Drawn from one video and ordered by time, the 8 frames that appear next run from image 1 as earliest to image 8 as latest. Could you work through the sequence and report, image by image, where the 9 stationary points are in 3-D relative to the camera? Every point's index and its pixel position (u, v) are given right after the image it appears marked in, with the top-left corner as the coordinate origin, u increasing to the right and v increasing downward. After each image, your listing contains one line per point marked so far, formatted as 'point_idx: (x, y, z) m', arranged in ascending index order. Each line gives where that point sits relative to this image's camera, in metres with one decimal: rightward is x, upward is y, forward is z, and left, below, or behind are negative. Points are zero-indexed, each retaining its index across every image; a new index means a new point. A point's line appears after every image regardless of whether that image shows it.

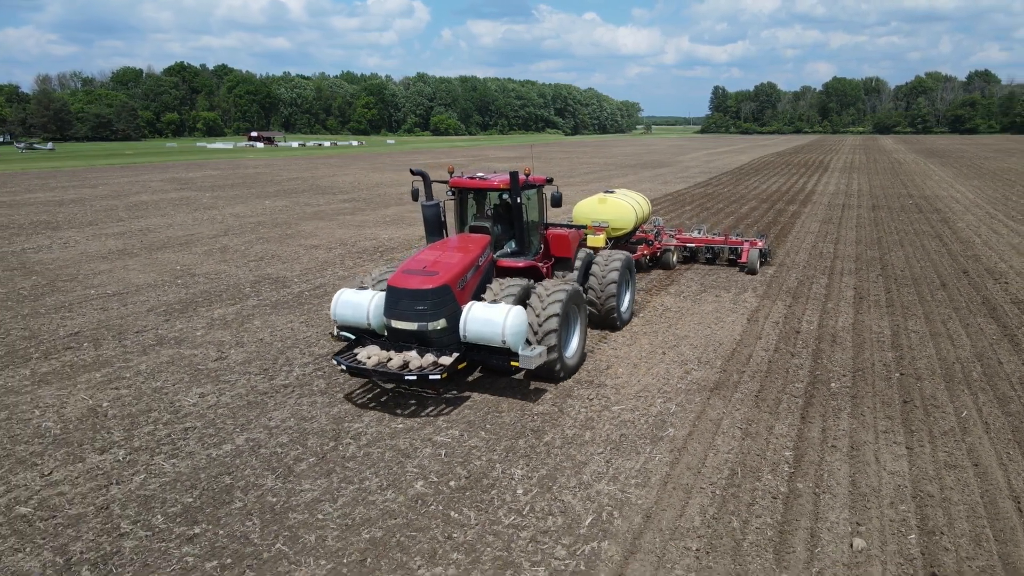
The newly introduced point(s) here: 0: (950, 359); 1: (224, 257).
0: (+4.7, -0.8, +7.9) m
1: (-5.4, +0.6, +13.6) m
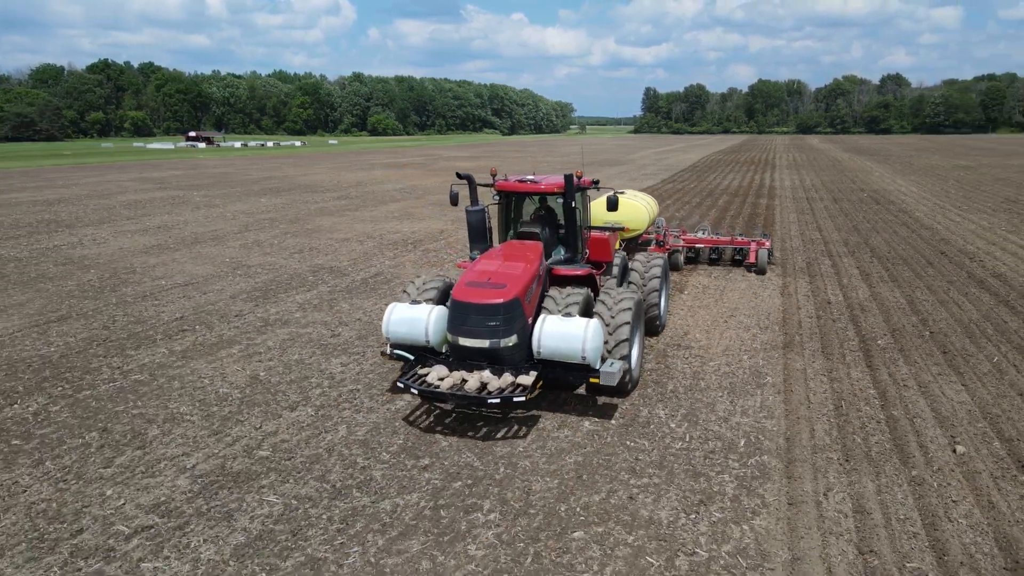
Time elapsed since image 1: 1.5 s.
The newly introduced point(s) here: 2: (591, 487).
0: (+5.8, -0.4, +9.4) m
1: (-4.8, +0.7, +14.2) m
2: (+0.6, -1.4, +5.2) m
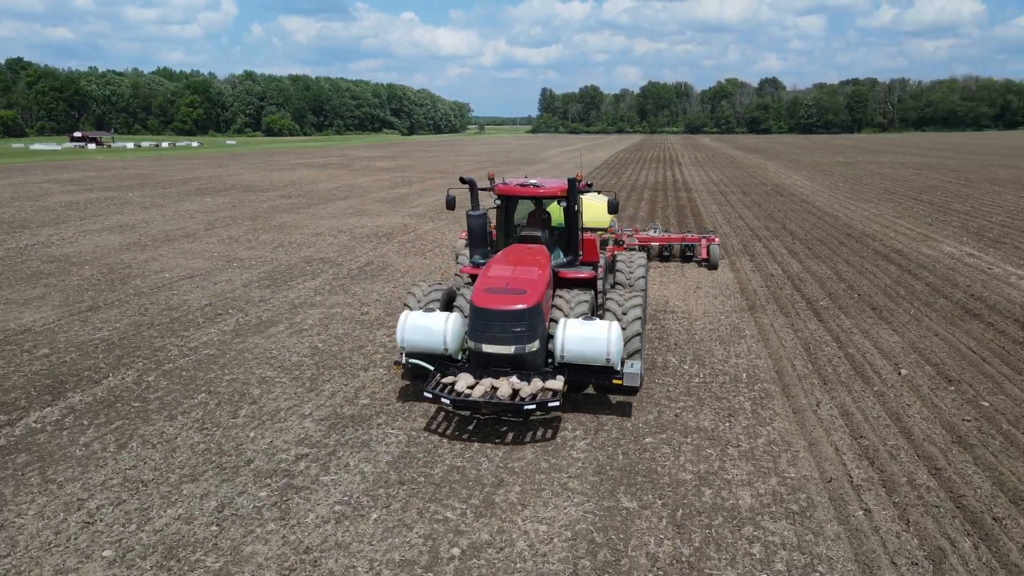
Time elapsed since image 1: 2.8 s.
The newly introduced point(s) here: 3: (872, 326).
0: (+5.8, 0.0, +11.5) m
1: (-5.4, +0.9, +14.8) m
2: (+1.2, -1.1, +6.7) m
3: (+4.5, -0.5, +9.2) m
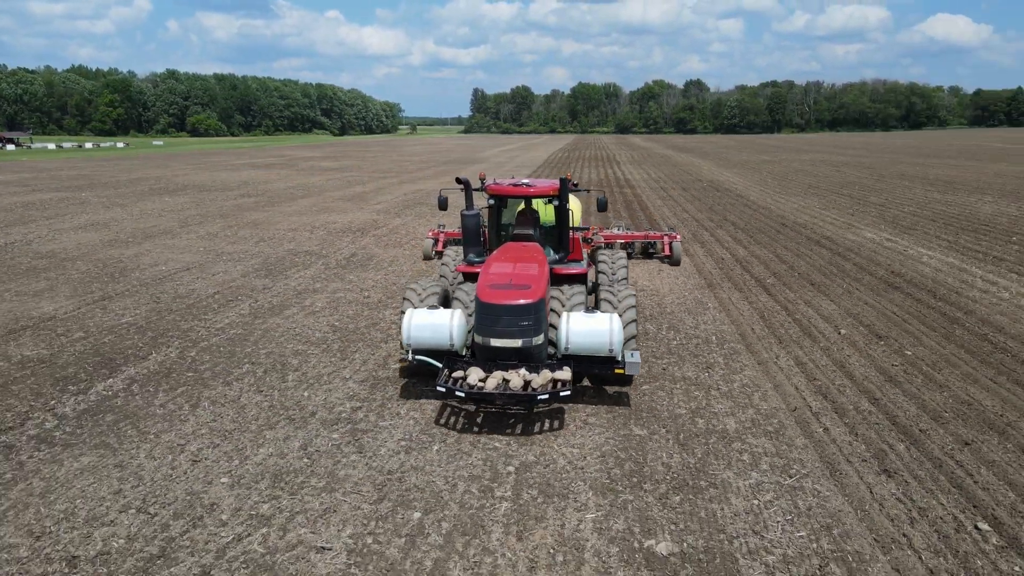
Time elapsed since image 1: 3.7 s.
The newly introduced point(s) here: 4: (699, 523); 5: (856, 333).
0: (+5.4, +0.4, +13.1) m
1: (-6.0, +1.0, +15.4) m
2: (+1.3, -0.8, +7.9) m
3: (+4.4, -0.1, +10.7) m
4: (+1.2, -1.6, +4.9) m
5: (+4.2, -0.5, +9.0) m
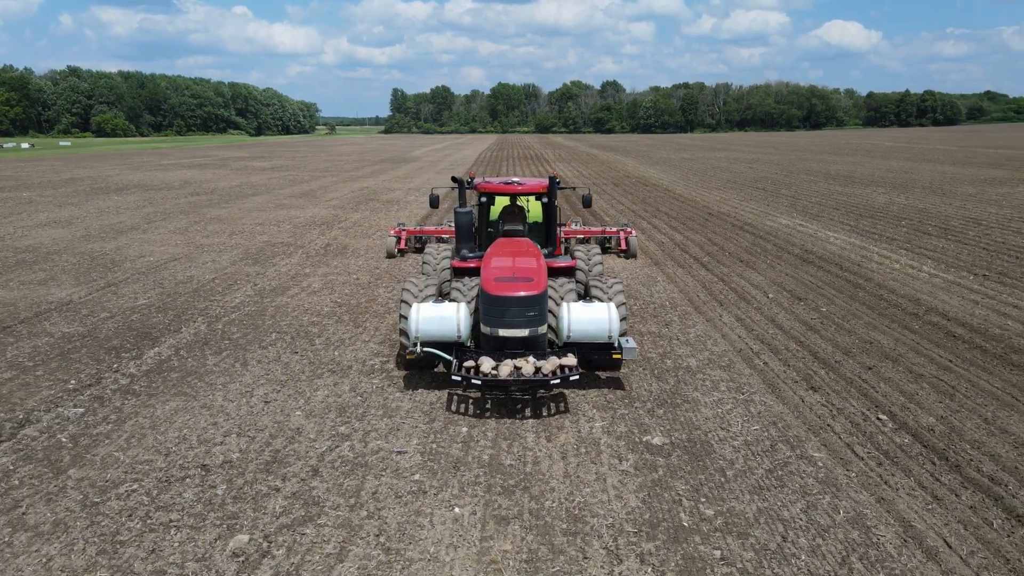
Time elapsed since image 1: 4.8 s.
0: (+4.7, +0.8, +15.1) m
1: (-6.9, +1.2, +16.1) m
2: (+1.2, -0.5, +9.4) m
3: (+3.9, +0.3, +12.6) m
4: (+1.5, -1.2, +6.4) m
5: (+4.0, -0.1, +10.8) m
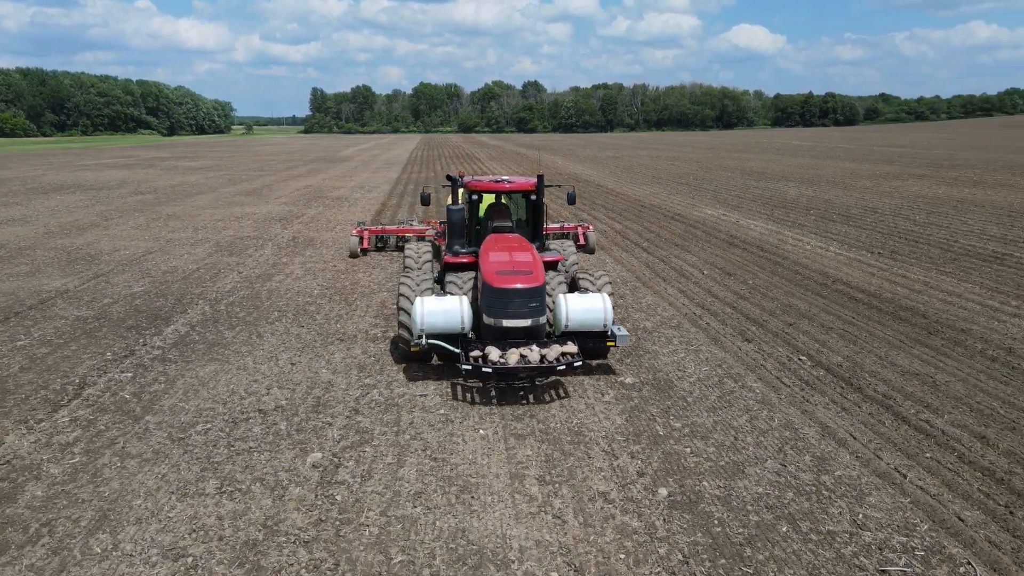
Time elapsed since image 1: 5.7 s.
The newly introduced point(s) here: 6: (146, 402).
0: (+3.7, +1.2, +16.8) m
1: (-8.0, +1.3, +16.6) m
2: (+0.8, -0.2, +10.8) m
3: (+3.2, +0.7, +14.2) m
4: (+1.4, -0.9, +7.9) m
5: (+3.4, +0.3, +12.5) m
6: (-3.4, -1.0, +6.7) m
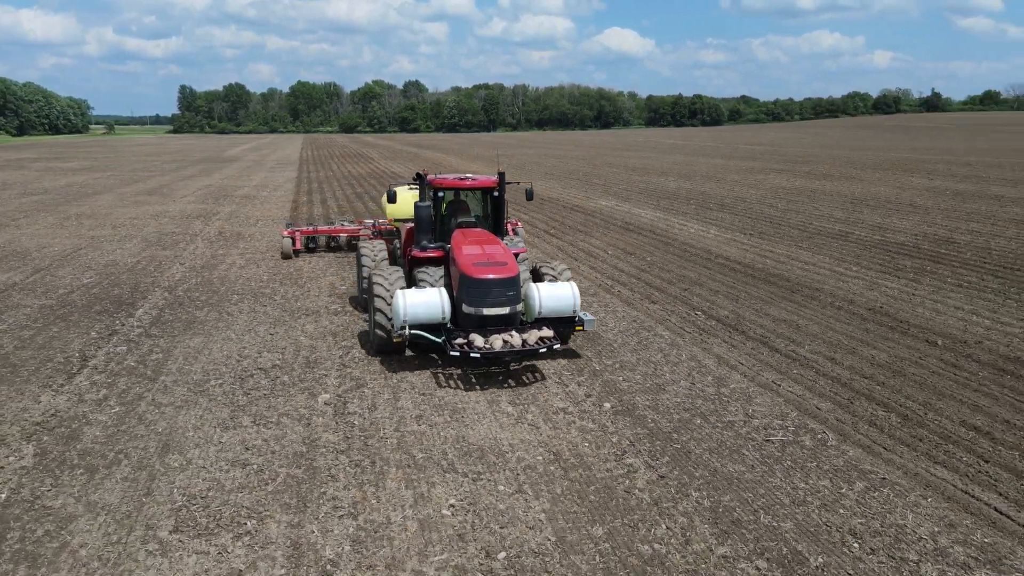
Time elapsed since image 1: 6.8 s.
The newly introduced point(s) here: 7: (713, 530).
0: (+1.6, +1.7, +18.6) m
1: (-9.9, +1.4, +16.7) m
2: (-0.2, +0.2, +12.3) m
3: (+1.5, +1.1, +16.0) m
4: (+0.8, -0.5, +9.5) m
5: (+2.0, +0.7, +14.4) m
6: (-3.7, -0.8, +7.6) m
7: (+1.3, -1.6, +4.8) m
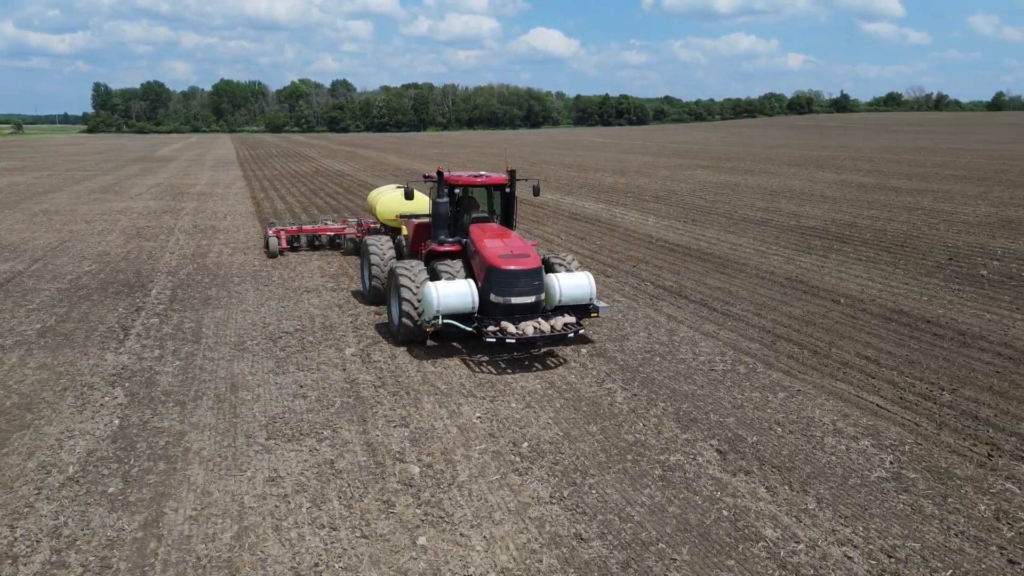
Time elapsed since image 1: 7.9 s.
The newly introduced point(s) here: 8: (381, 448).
0: (+0.4, +2.0, +20.3) m
1: (-10.9, +1.5, +17.2) m
2: (-0.8, +0.5, +13.8) m
3: (+0.6, +1.5, +17.6) m
4: (+0.5, -0.1, +11.1) m
5: (+1.2, +1.1, +16.1) m
6: (-3.9, -0.5, +8.8) m
7: (+1.5, -1.2, +6.5) m
8: (-1.1, -1.3, +5.9) m
